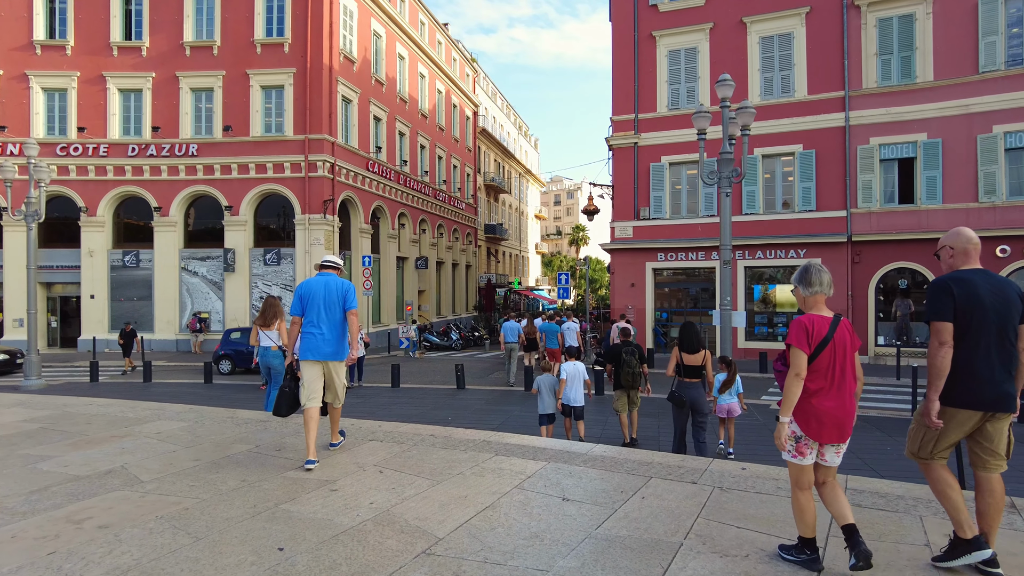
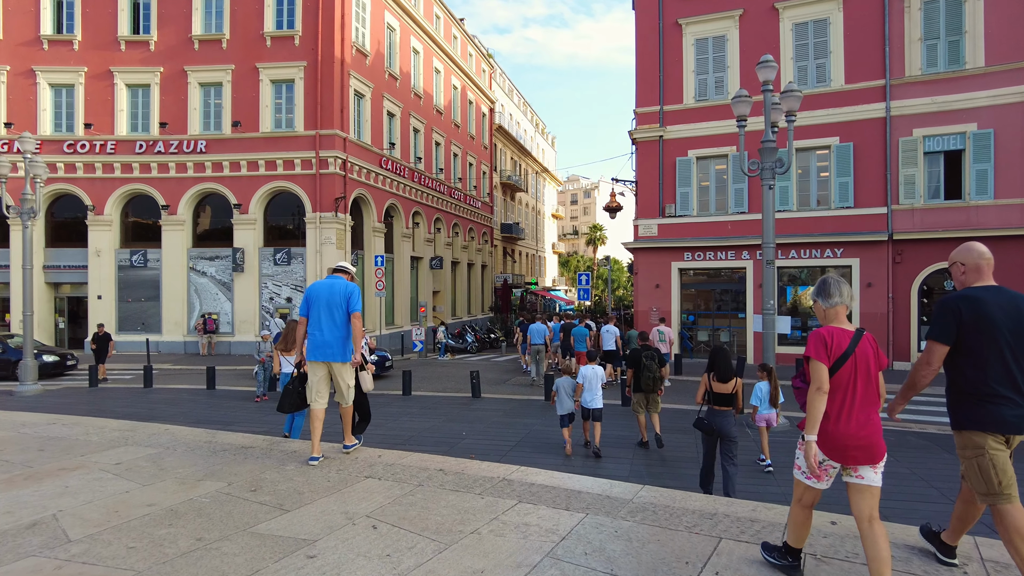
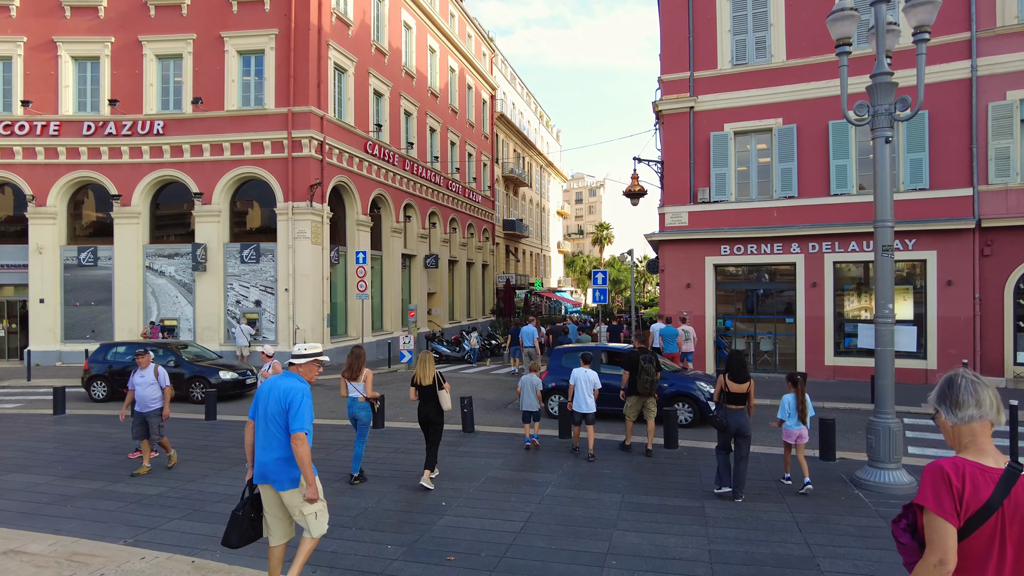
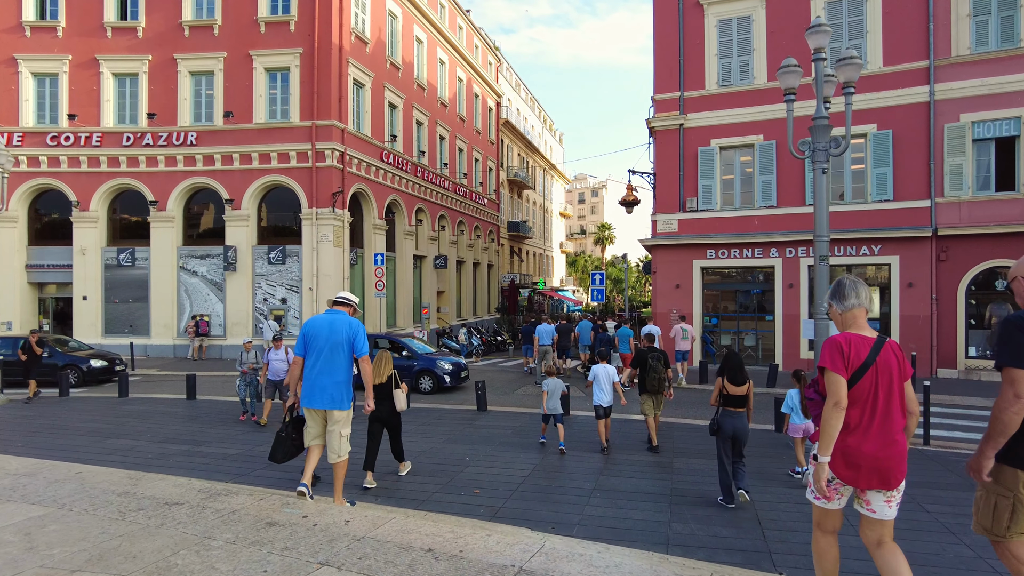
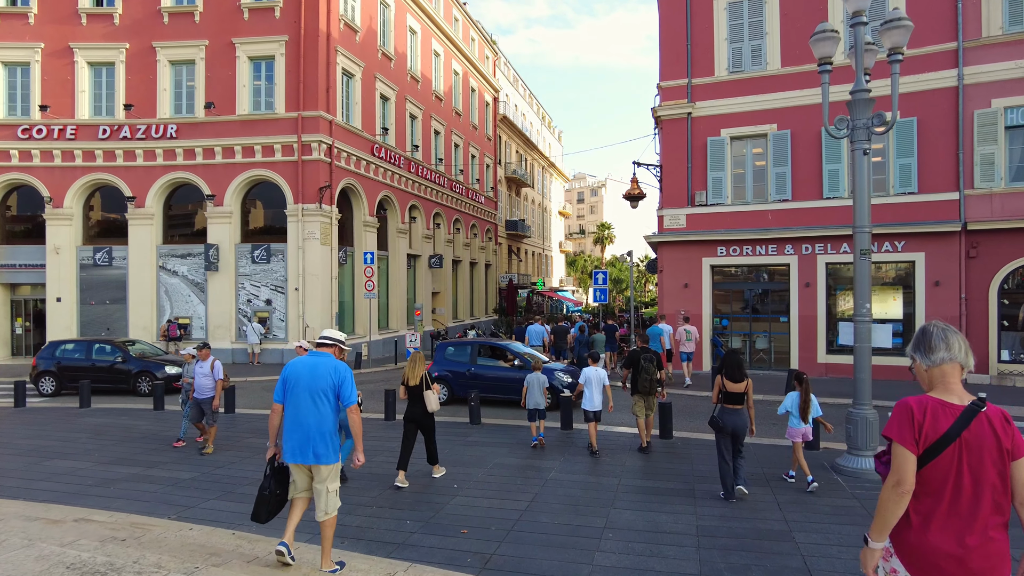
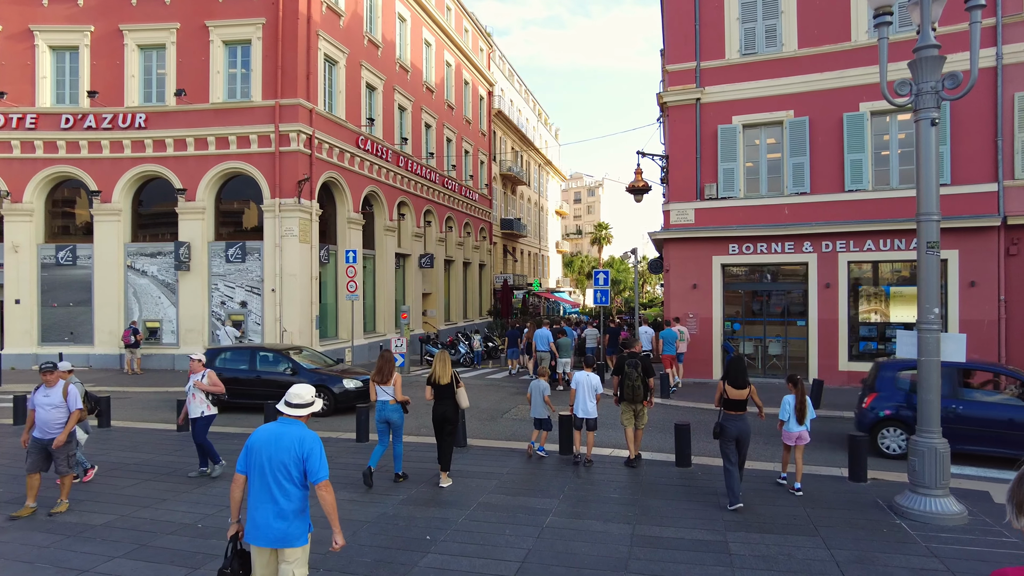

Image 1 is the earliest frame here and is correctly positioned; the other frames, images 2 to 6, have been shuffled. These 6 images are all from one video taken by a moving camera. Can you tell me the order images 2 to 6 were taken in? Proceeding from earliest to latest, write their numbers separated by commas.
2, 4, 5, 3, 6
